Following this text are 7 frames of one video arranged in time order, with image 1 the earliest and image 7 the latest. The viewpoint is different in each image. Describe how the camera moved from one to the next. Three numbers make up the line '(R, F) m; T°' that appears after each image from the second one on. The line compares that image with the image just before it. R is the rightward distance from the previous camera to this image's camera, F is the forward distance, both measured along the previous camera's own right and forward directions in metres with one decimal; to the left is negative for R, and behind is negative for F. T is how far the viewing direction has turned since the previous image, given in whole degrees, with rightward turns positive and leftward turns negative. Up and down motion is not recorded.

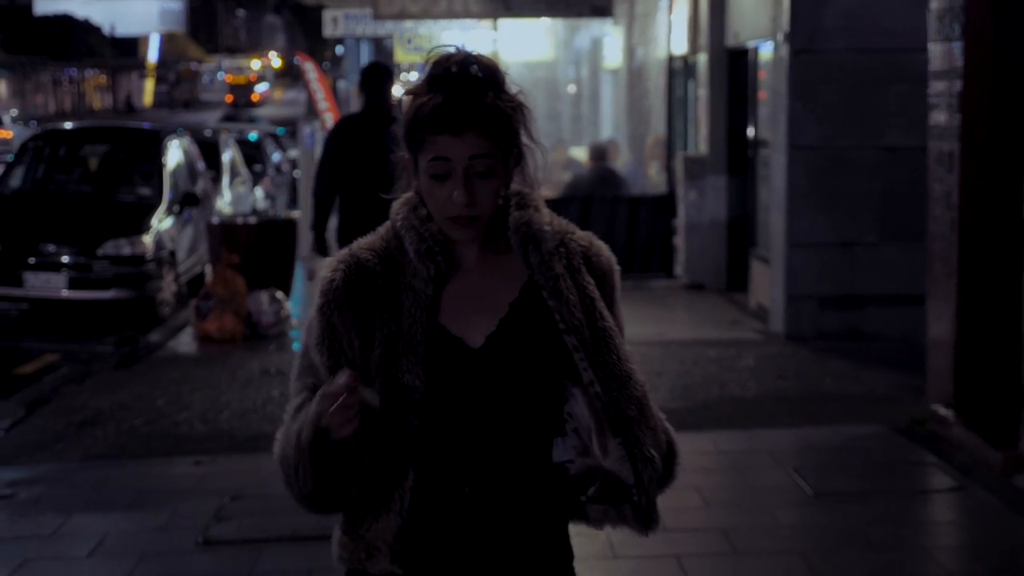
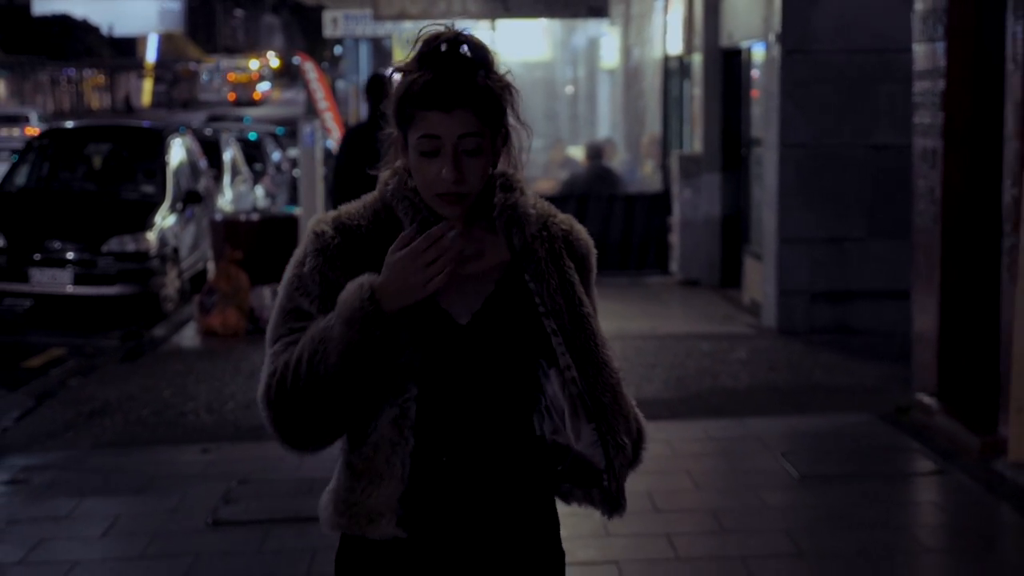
(0.0, -0.2) m; 0°
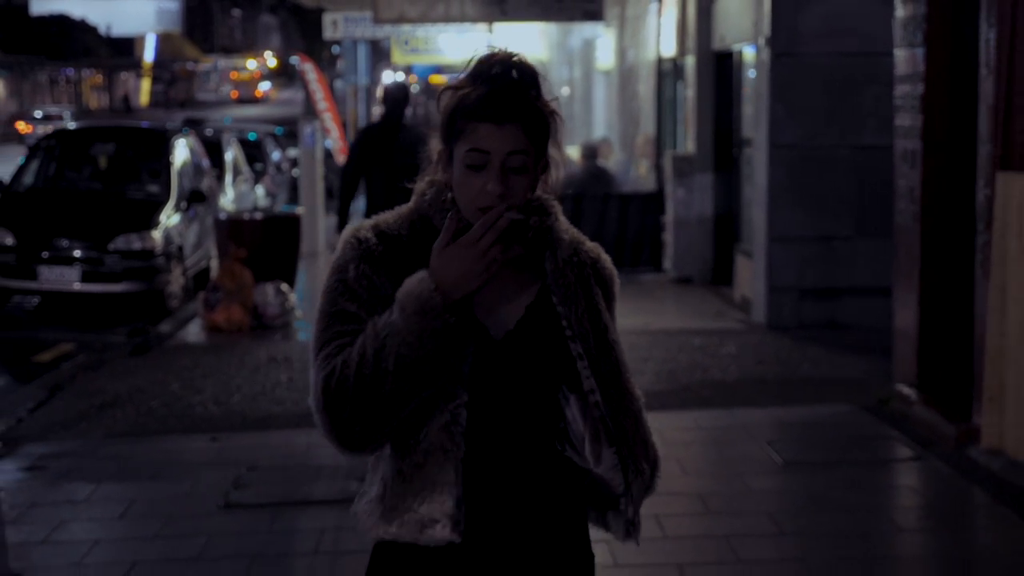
(0.0, -0.3) m; 0°
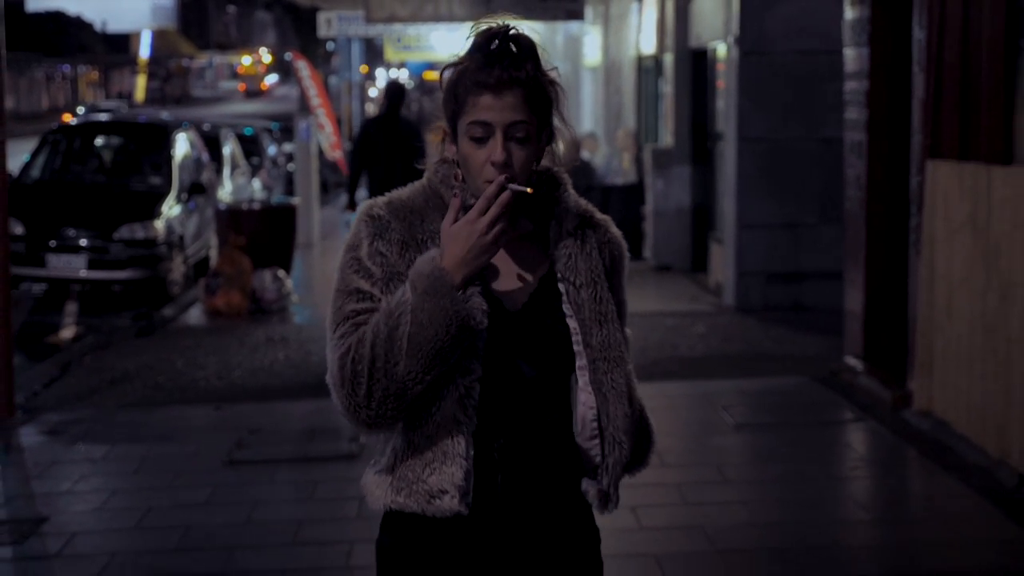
(+0.1, -0.7) m; 0°
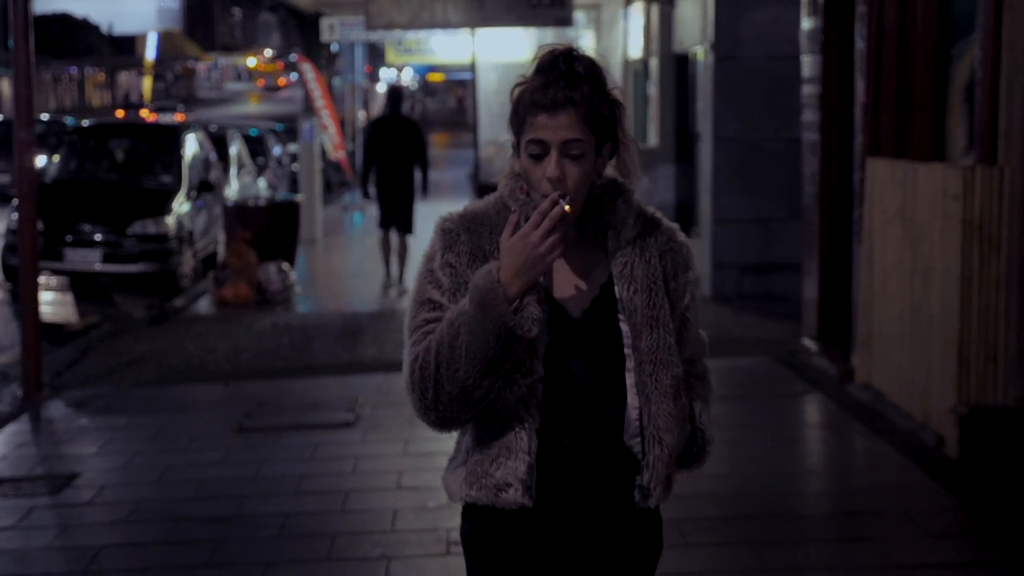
(+0.1, -0.8) m; 0°
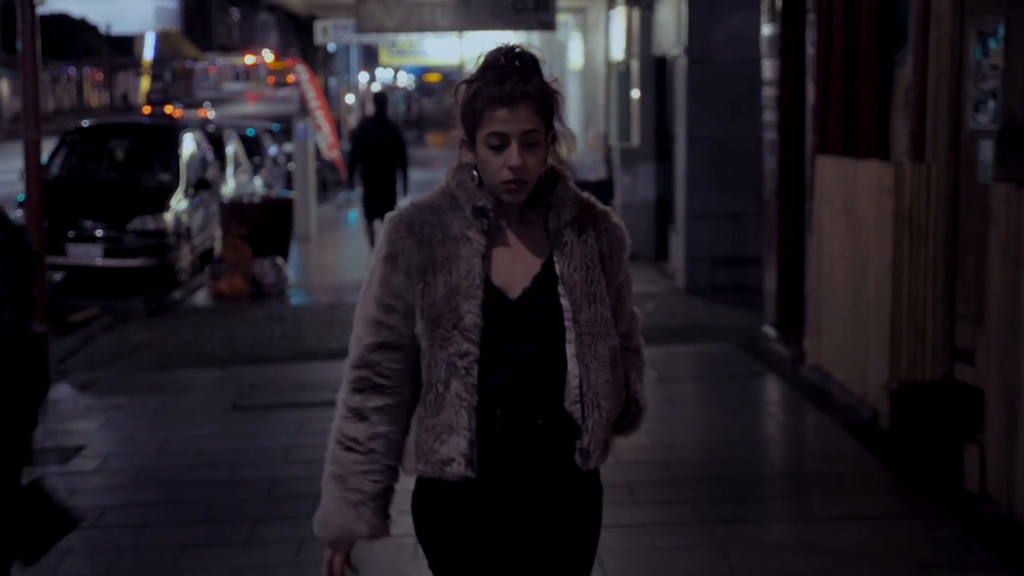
(+0.1, -0.6) m; 0°
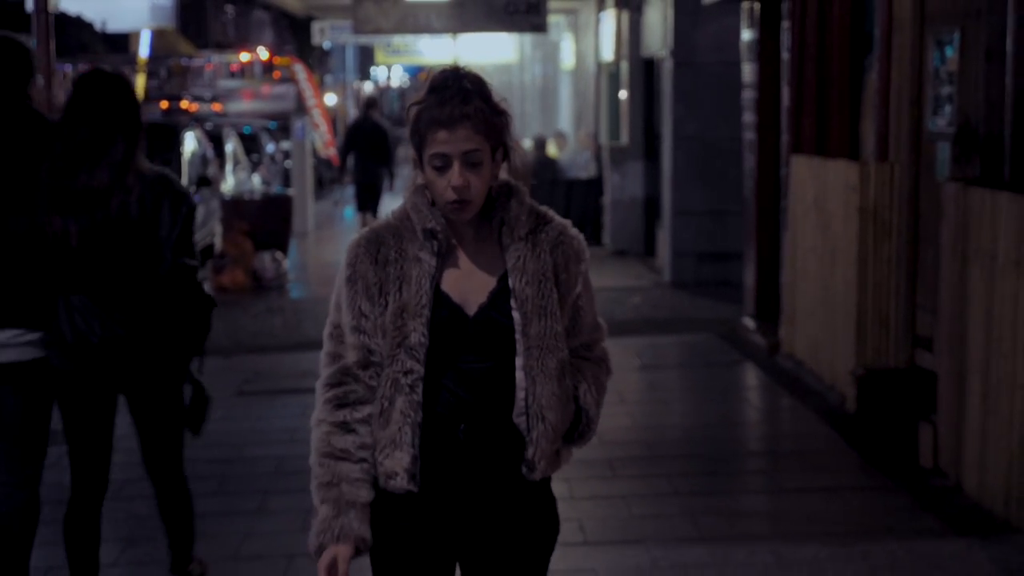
(0.0, -0.5) m; 0°
